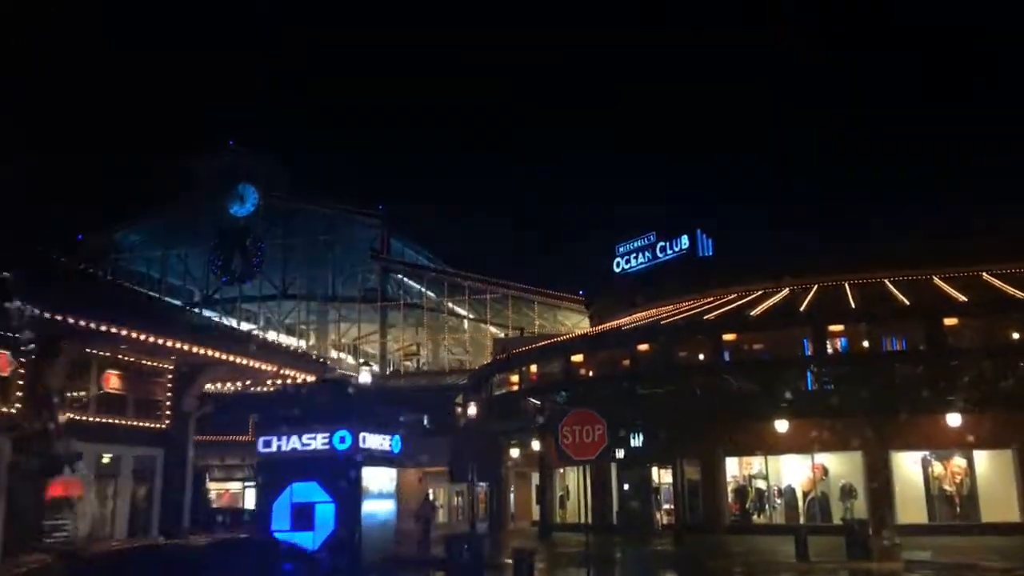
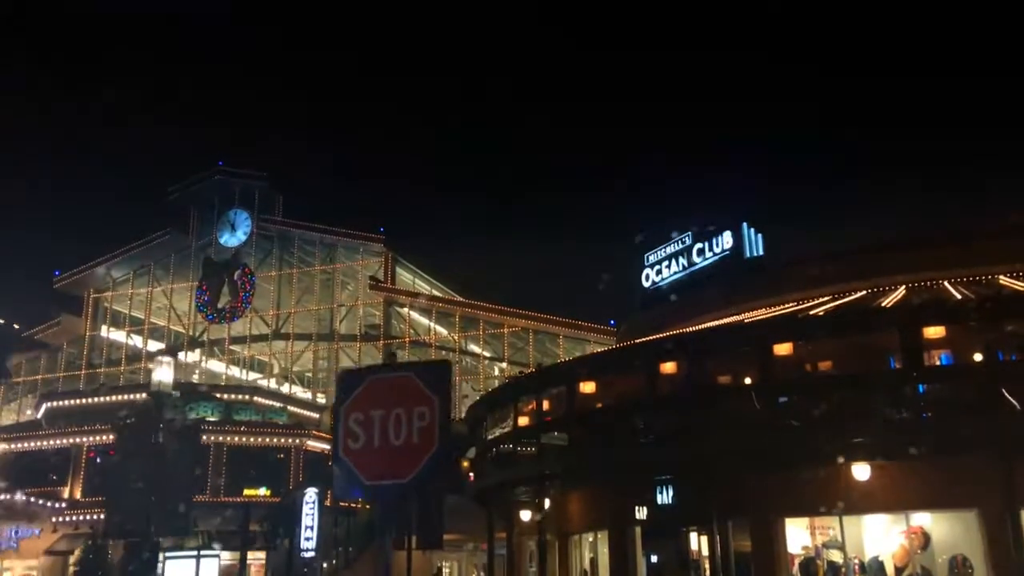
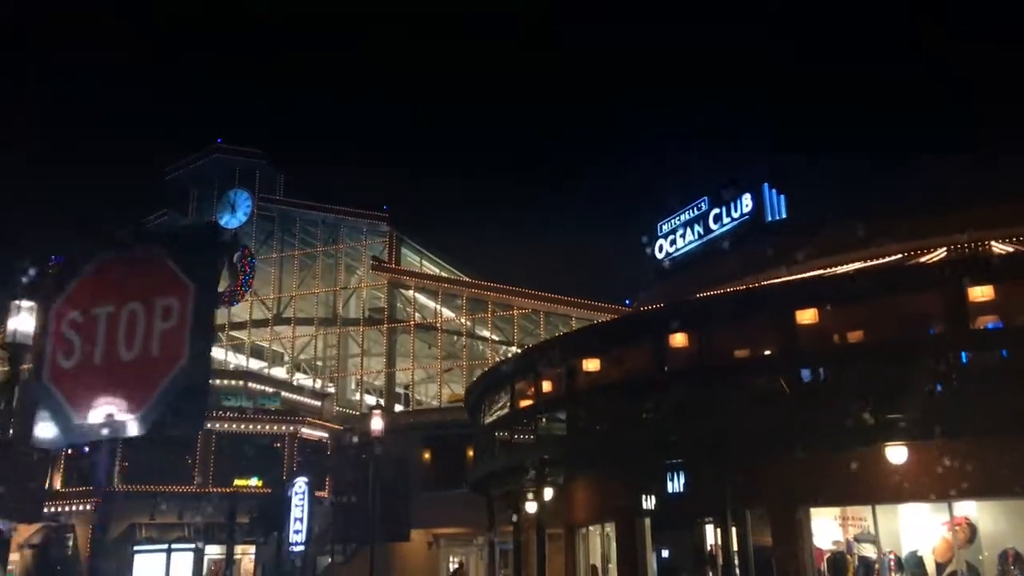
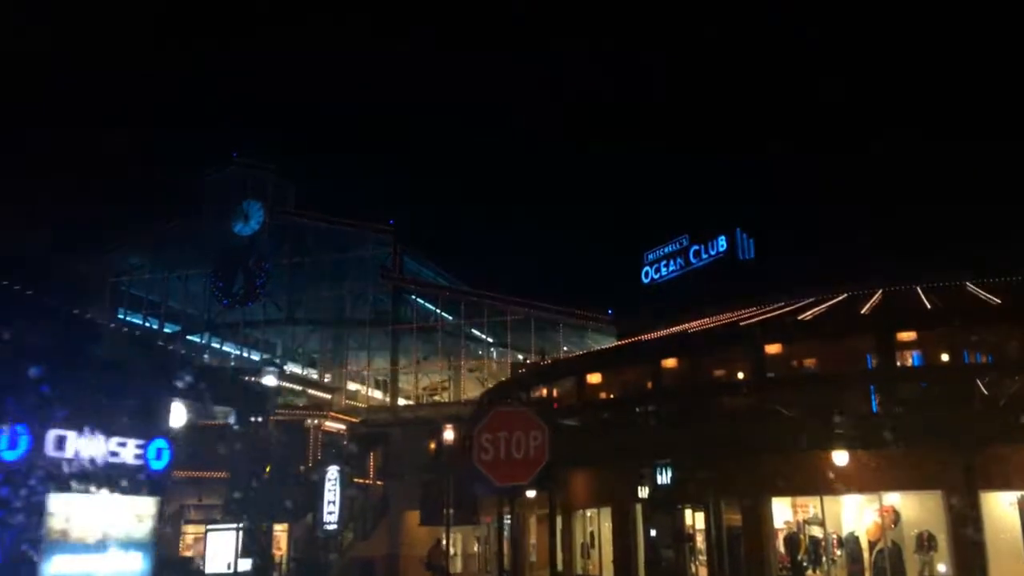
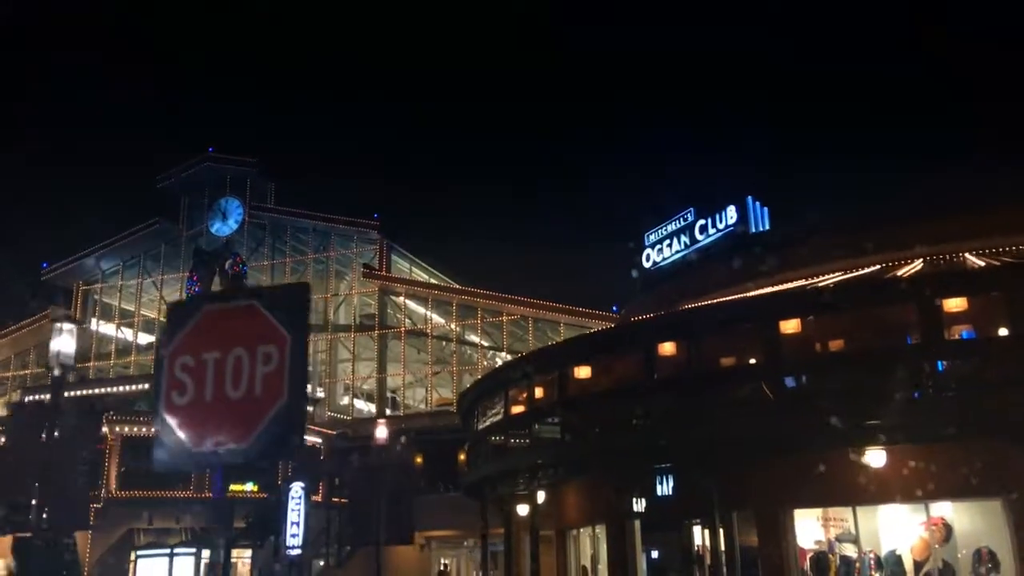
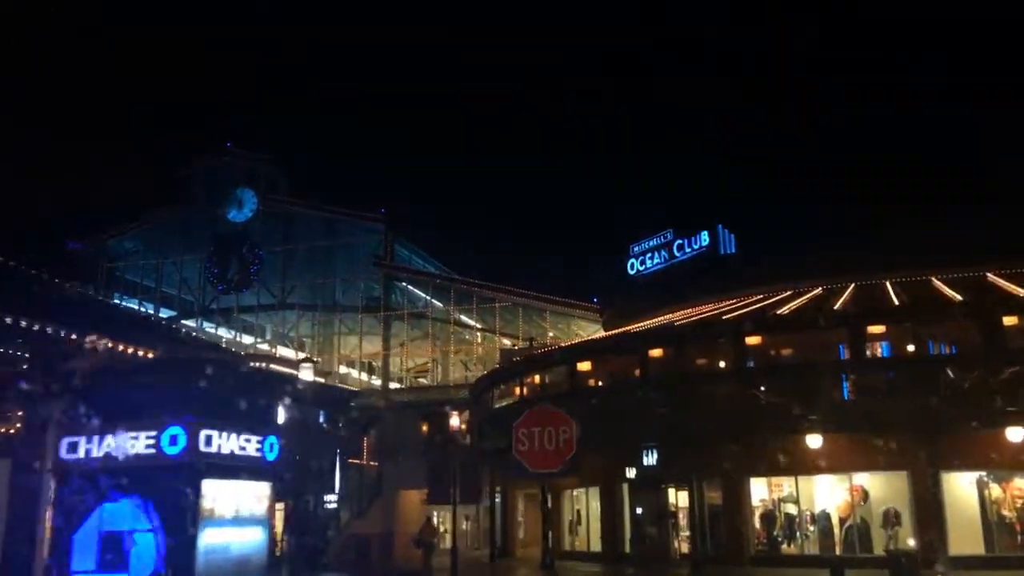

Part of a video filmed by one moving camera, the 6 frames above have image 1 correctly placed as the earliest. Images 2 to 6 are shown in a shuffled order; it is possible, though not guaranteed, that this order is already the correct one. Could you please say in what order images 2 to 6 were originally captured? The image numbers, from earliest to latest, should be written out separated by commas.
6, 4, 2, 5, 3
